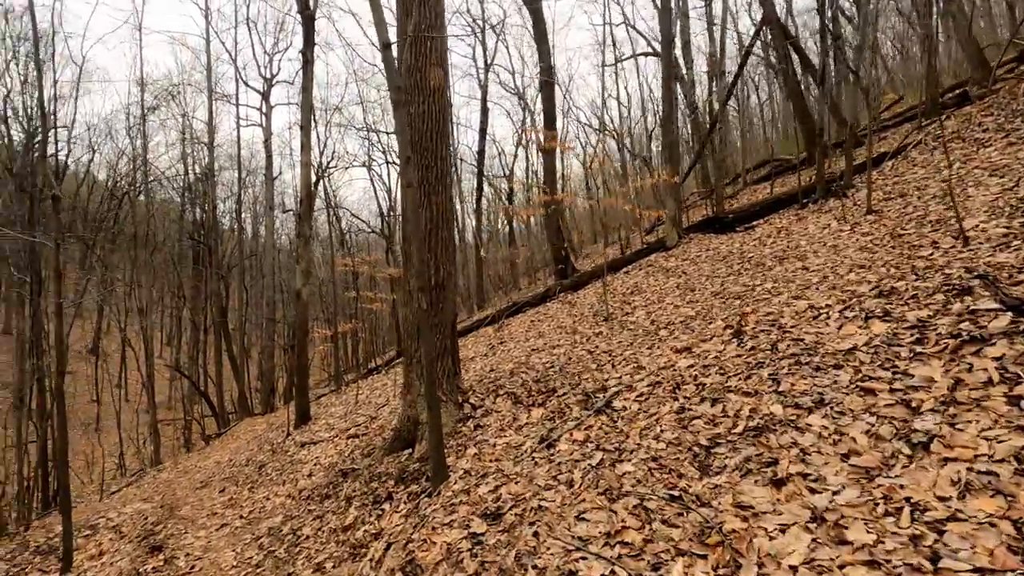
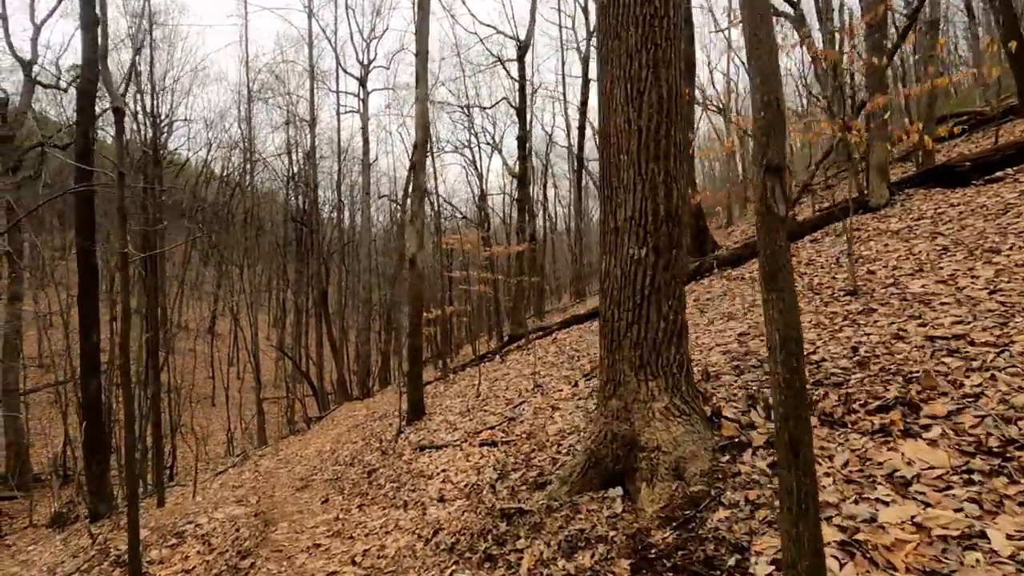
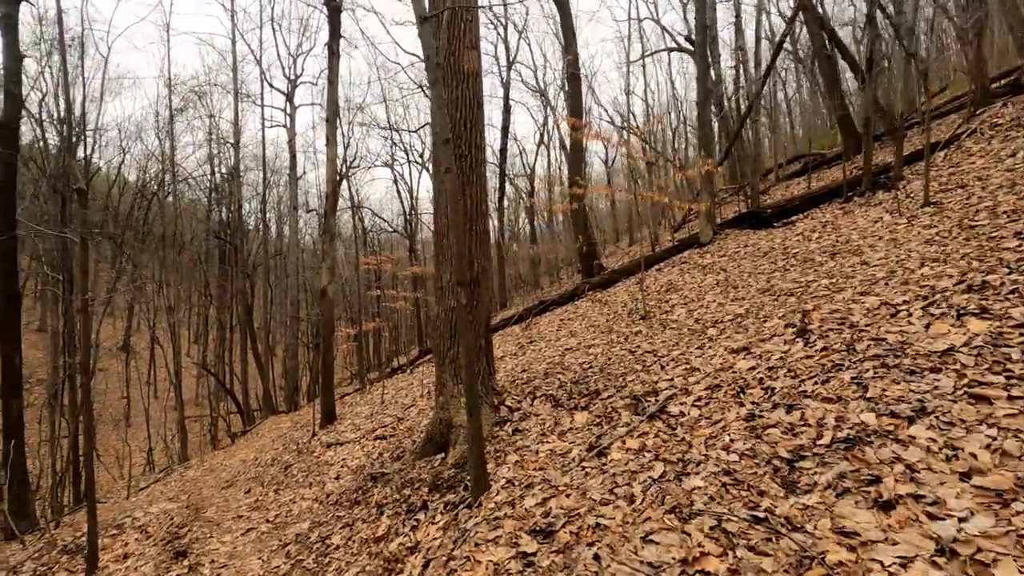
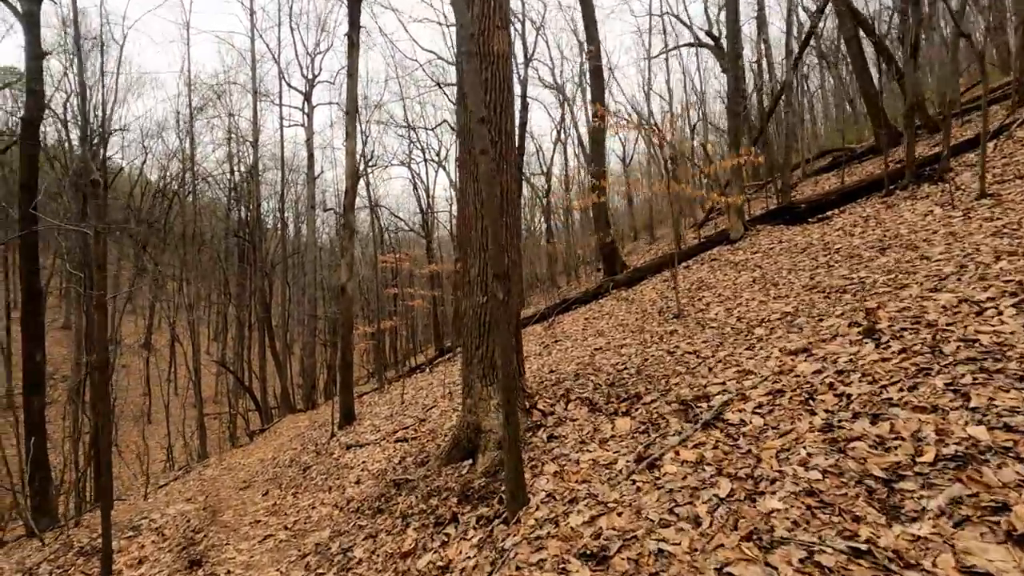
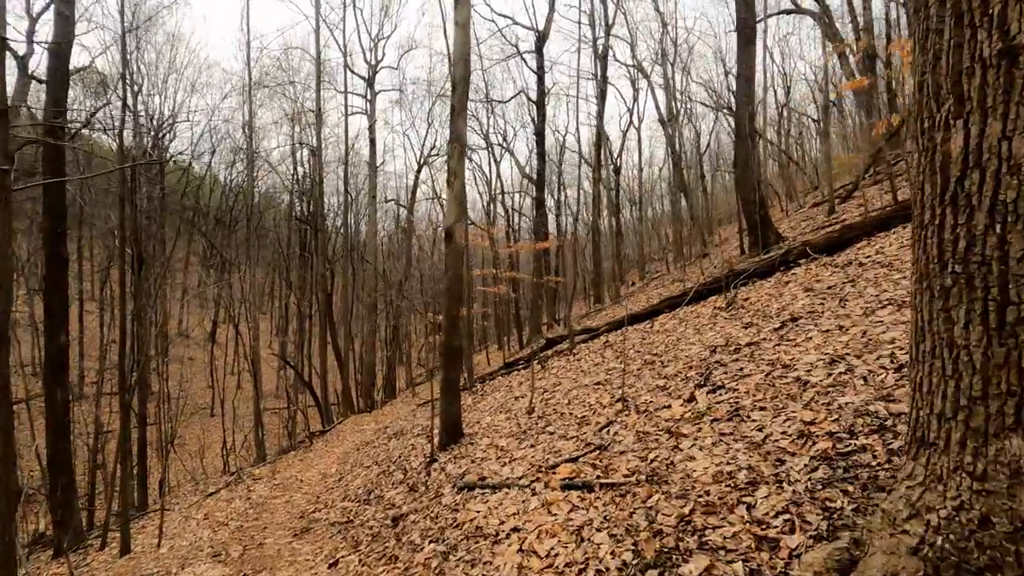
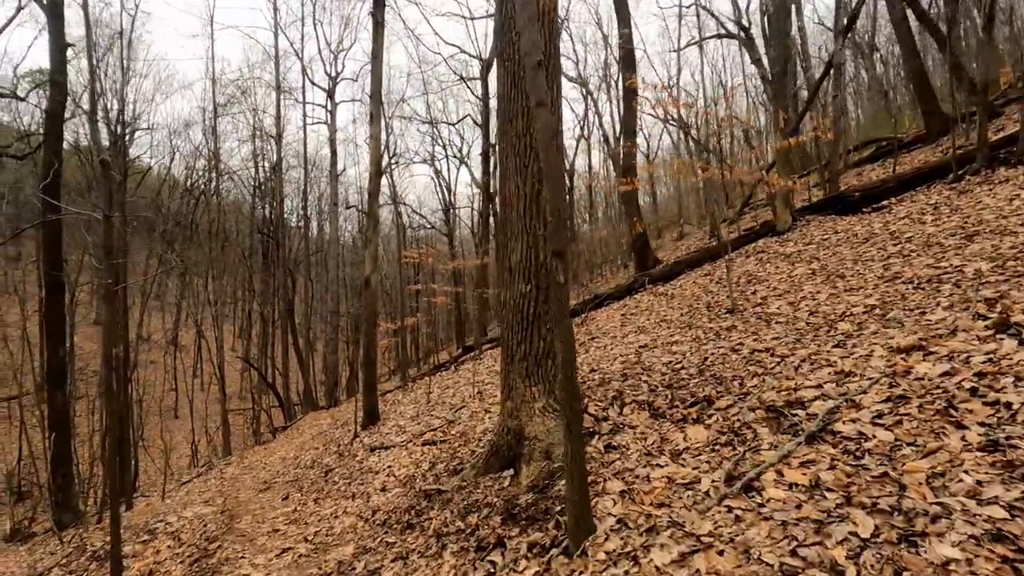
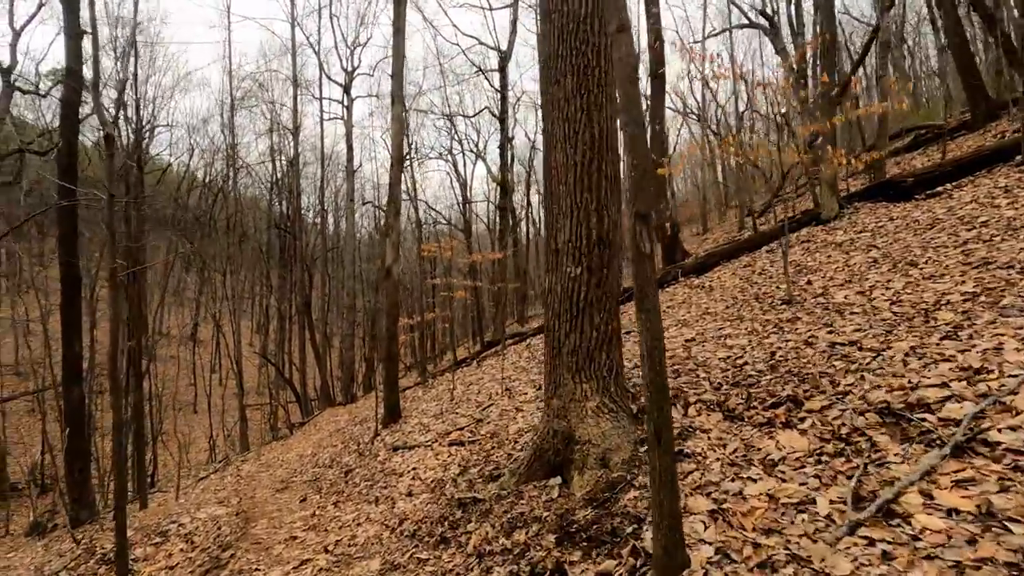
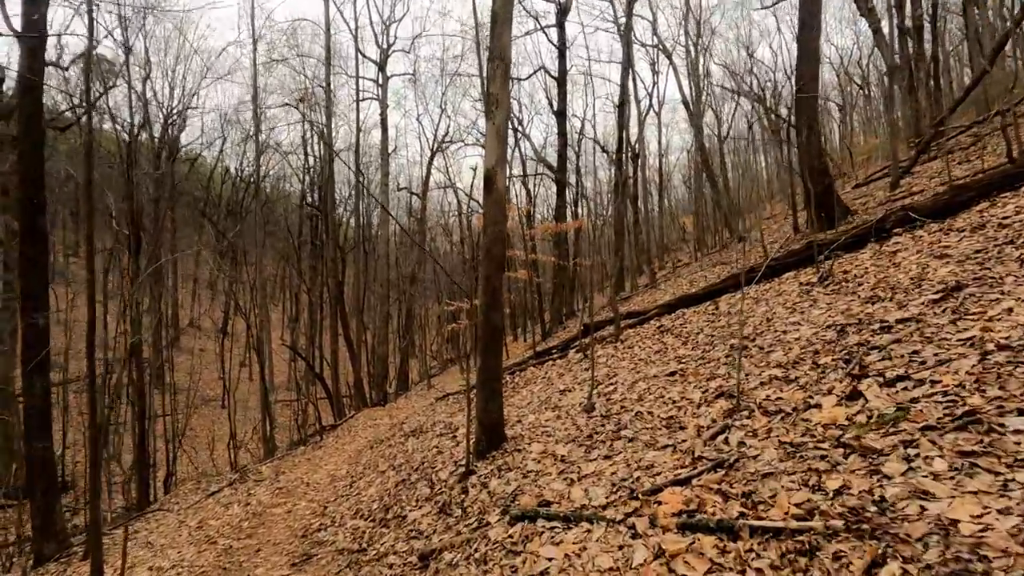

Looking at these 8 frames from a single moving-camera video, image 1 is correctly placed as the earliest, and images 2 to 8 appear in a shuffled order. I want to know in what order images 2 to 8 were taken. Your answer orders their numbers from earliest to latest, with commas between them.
3, 4, 6, 7, 2, 5, 8
